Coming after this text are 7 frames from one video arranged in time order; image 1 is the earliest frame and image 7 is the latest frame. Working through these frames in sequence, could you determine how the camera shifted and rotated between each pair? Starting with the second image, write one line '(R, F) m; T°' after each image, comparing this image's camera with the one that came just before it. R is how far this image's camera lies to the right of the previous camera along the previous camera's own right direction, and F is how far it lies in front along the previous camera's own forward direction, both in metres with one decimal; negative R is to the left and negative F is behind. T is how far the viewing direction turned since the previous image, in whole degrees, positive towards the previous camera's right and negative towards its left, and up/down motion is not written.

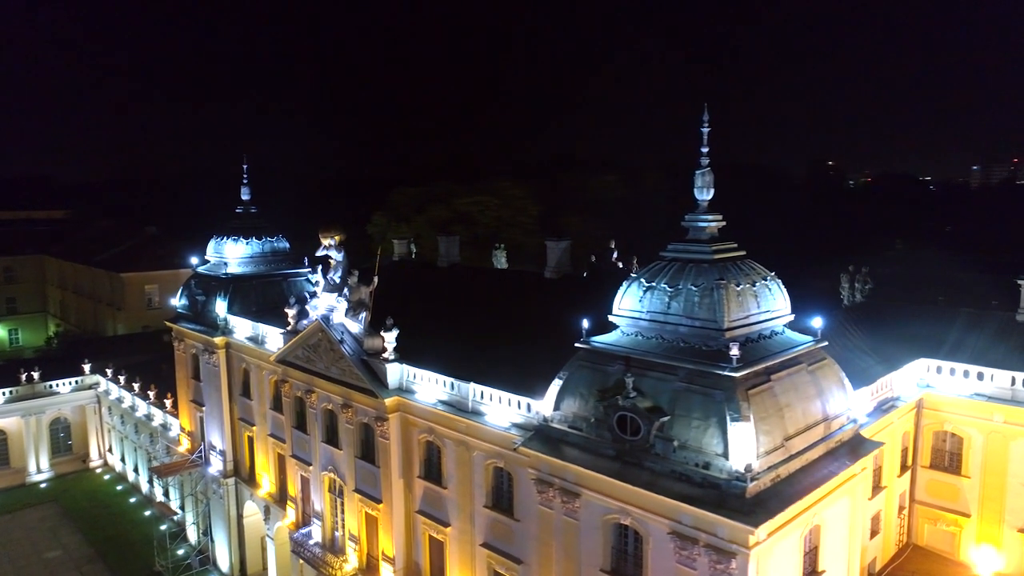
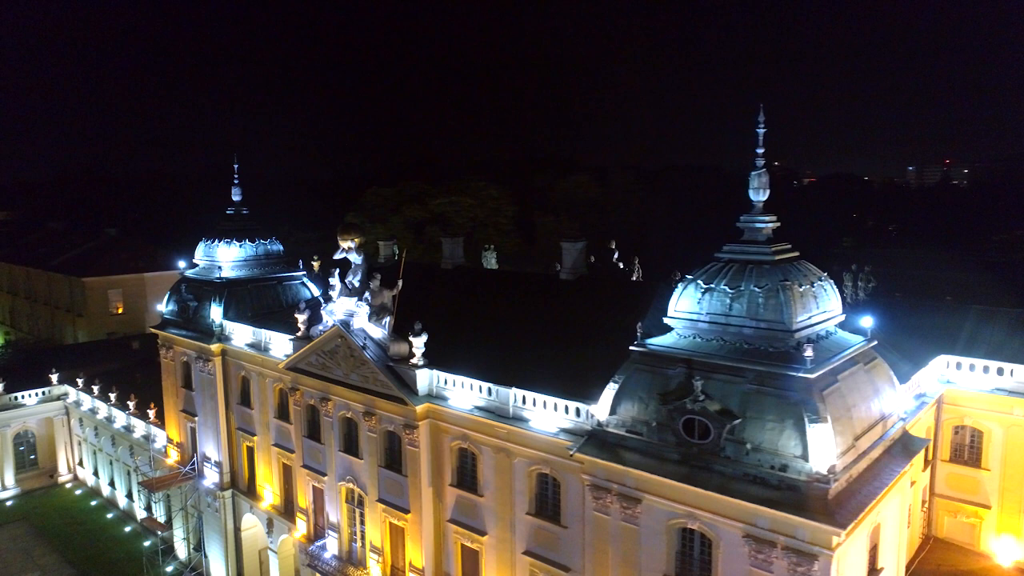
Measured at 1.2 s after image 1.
(-2.9, +0.5) m; +4°
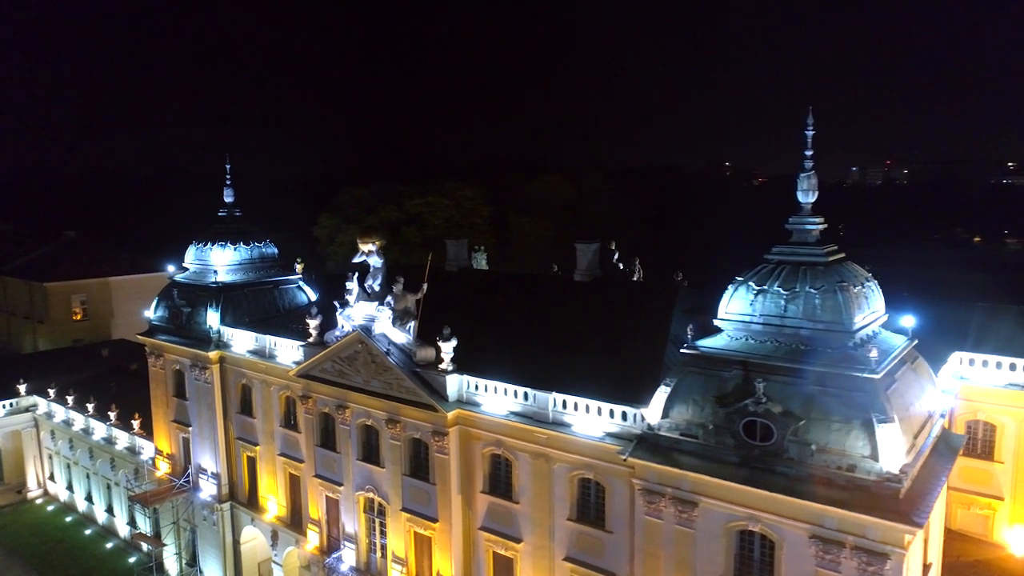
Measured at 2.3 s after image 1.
(-2.7, +0.4) m; +4°
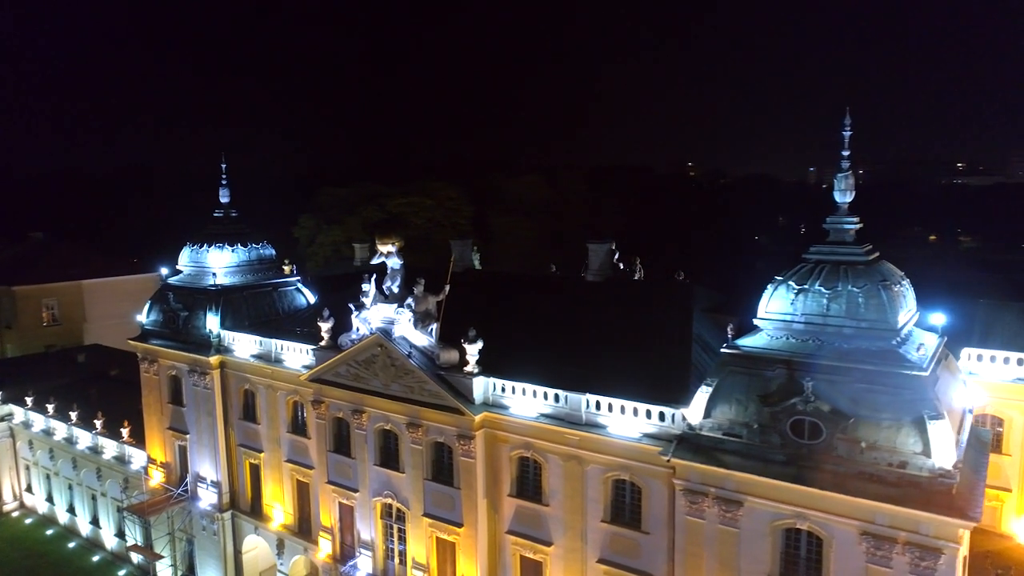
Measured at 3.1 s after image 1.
(-2.2, +0.3) m; +3°
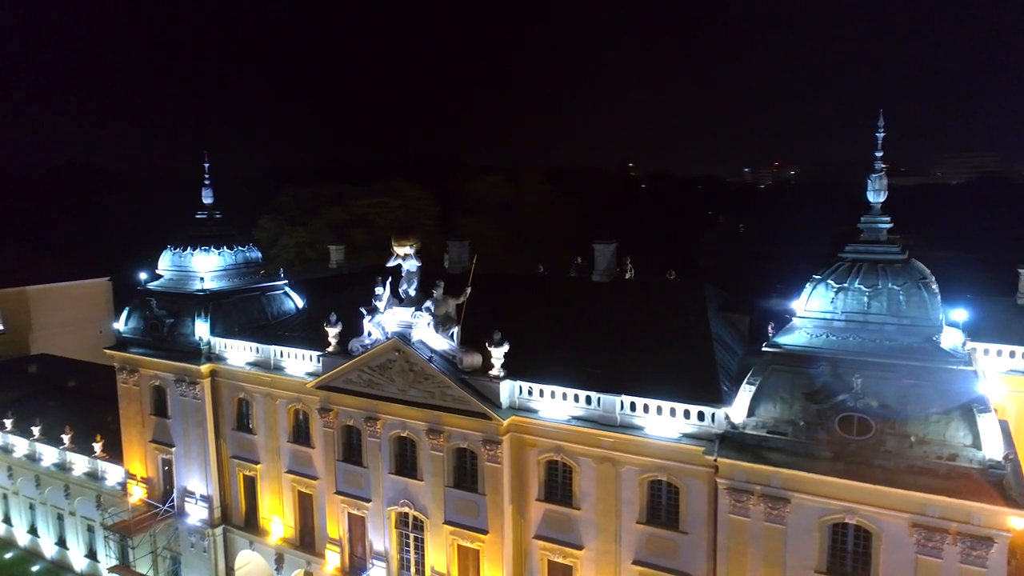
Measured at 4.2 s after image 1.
(-2.9, +0.5) m; +5°
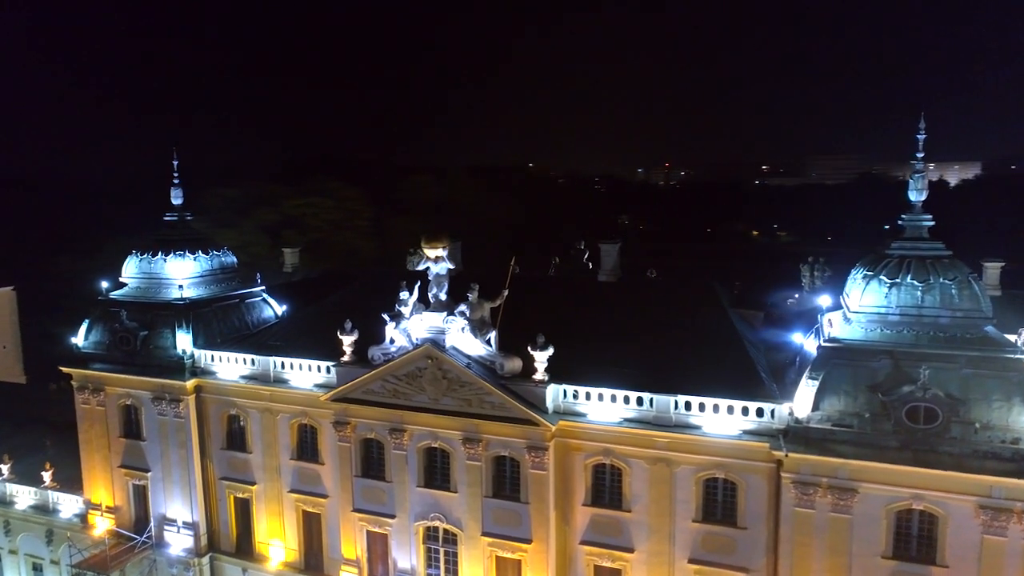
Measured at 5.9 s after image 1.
(-4.8, +1.0) m; +8°
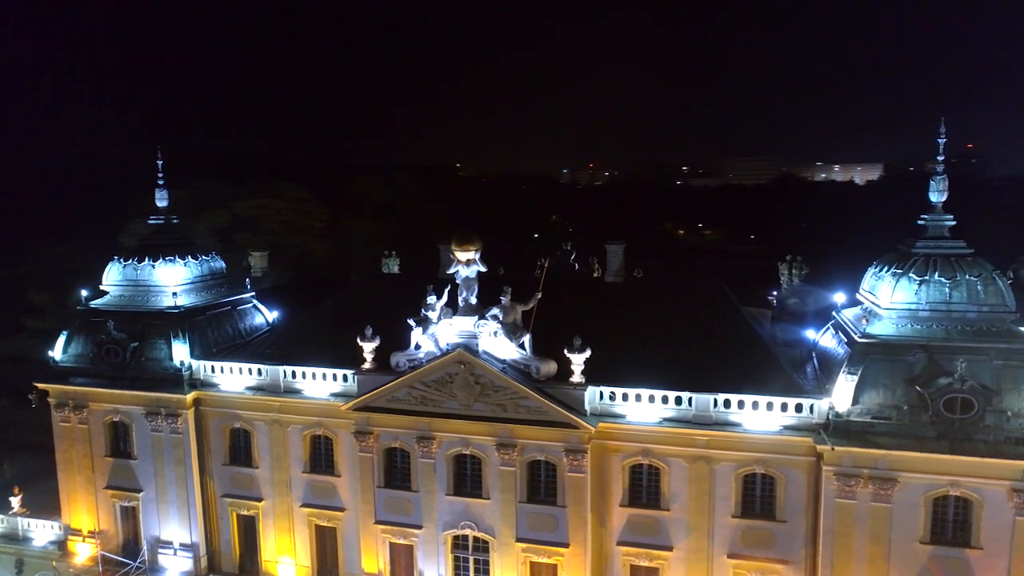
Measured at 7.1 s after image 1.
(-3.6, +0.5) m; +6°
